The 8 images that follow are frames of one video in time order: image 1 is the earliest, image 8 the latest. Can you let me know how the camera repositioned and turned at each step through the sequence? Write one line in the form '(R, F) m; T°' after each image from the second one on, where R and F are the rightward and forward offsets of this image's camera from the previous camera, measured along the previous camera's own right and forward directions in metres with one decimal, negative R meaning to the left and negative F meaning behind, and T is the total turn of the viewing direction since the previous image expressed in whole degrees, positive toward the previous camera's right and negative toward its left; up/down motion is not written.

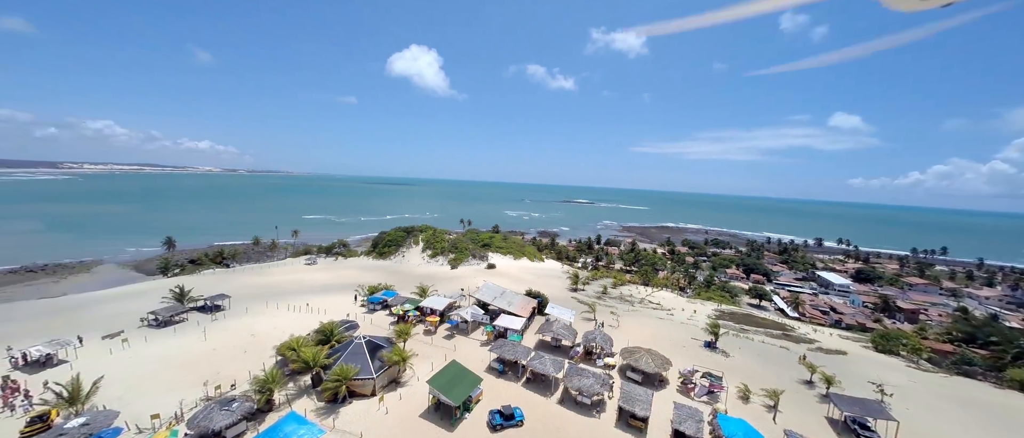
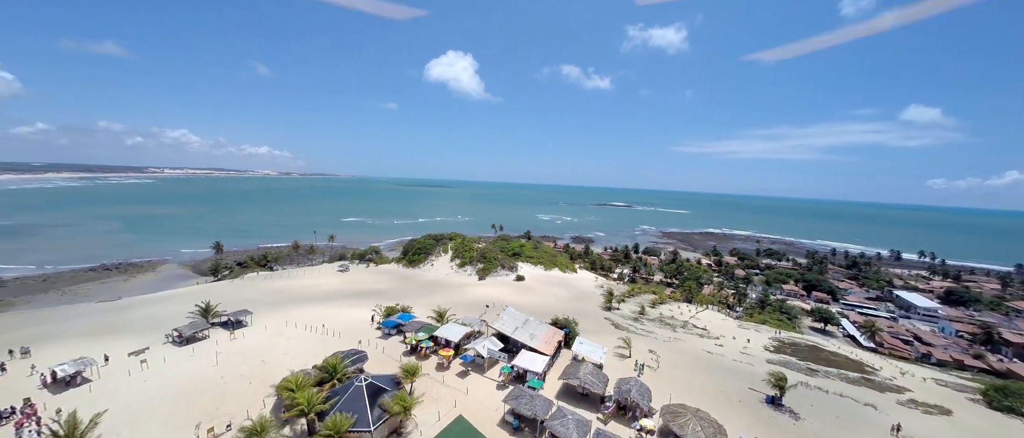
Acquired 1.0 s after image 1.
(+0.5, +1.6) m; -6°
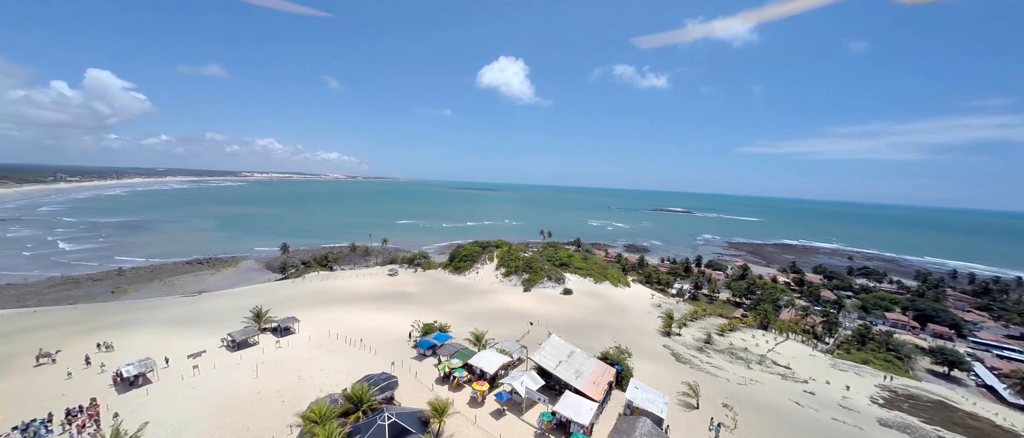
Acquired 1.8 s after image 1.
(+0.1, +1.6) m; -9°
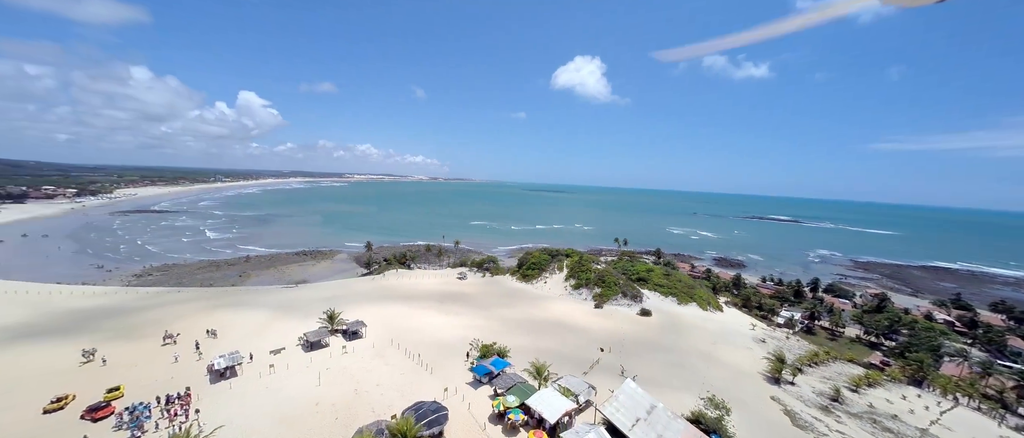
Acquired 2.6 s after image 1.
(+0.1, +1.8) m; -12°
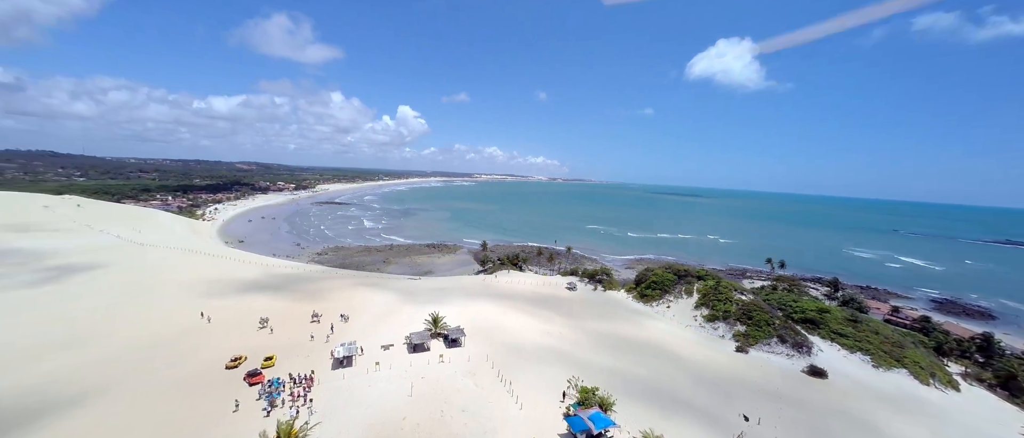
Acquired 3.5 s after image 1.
(+0.1, +2.3) m; -20°
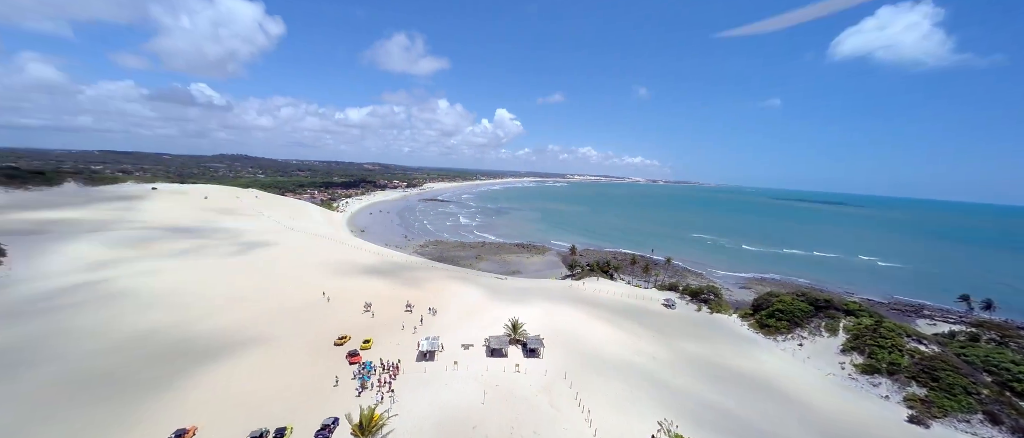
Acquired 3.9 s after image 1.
(+0.2, +1.0) m; -16°
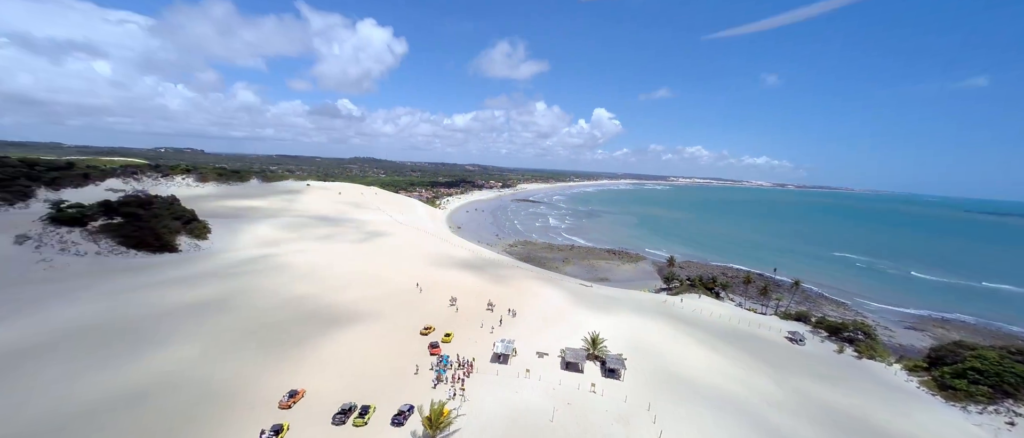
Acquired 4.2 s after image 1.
(+0.4, +0.8) m; -16°
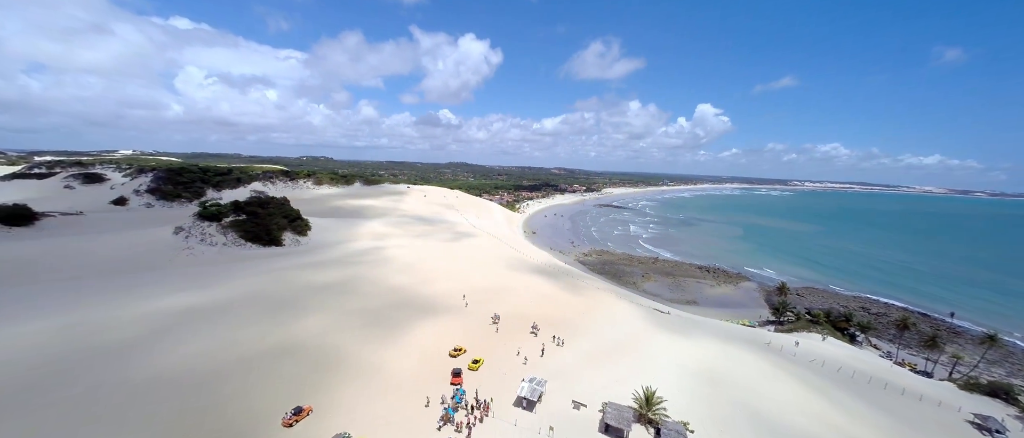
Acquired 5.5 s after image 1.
(+2.2, +3.0) m; -15°
